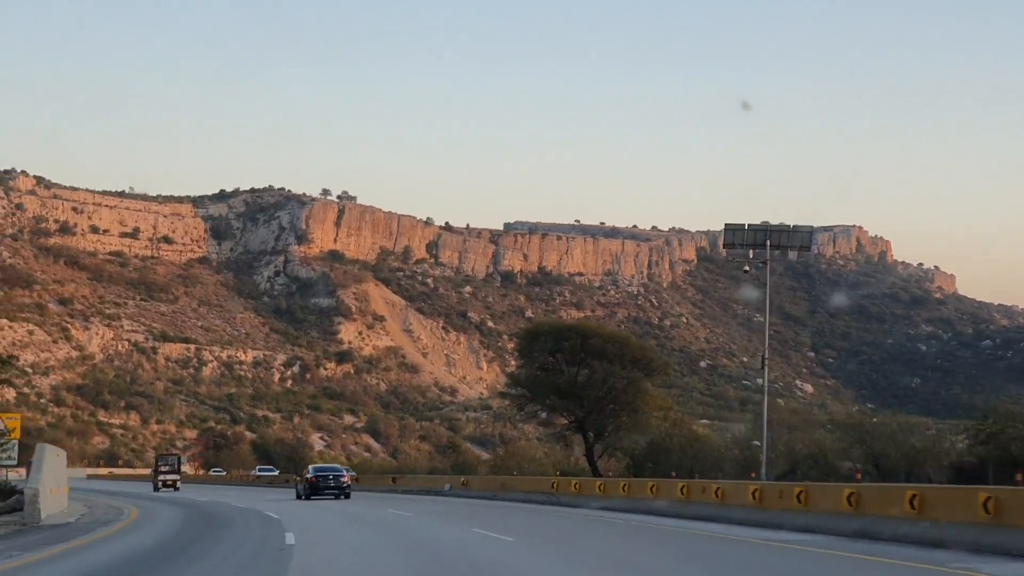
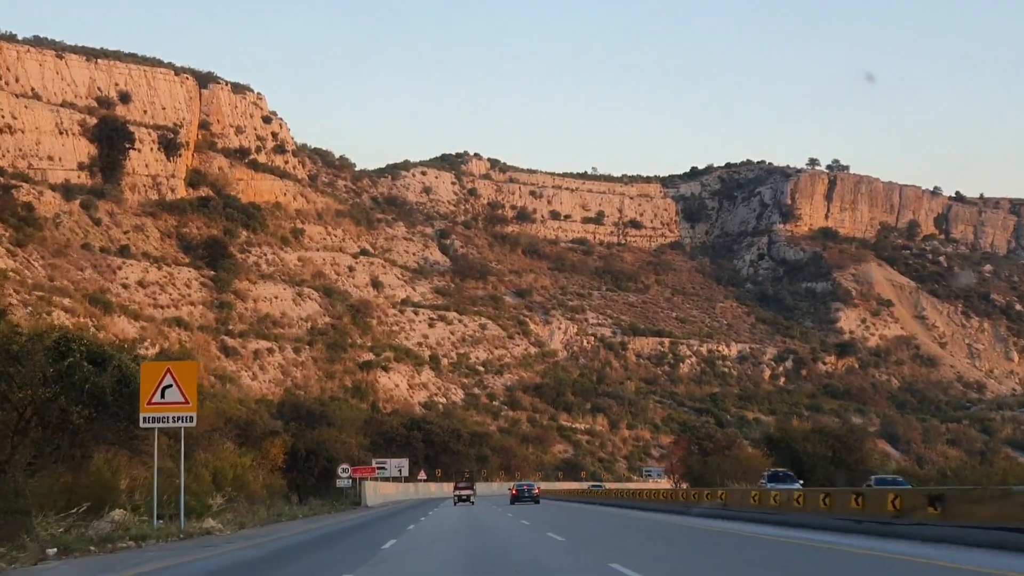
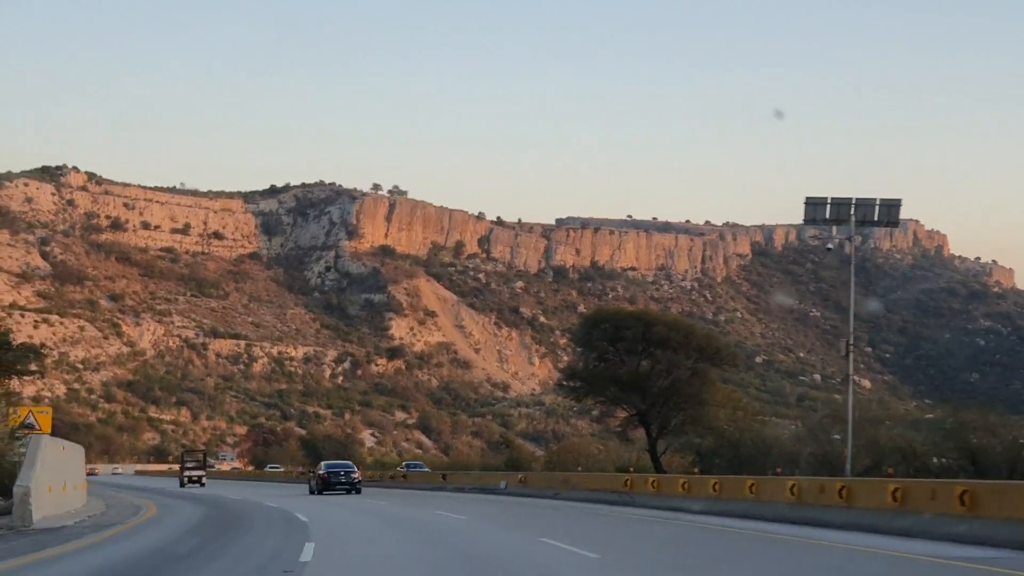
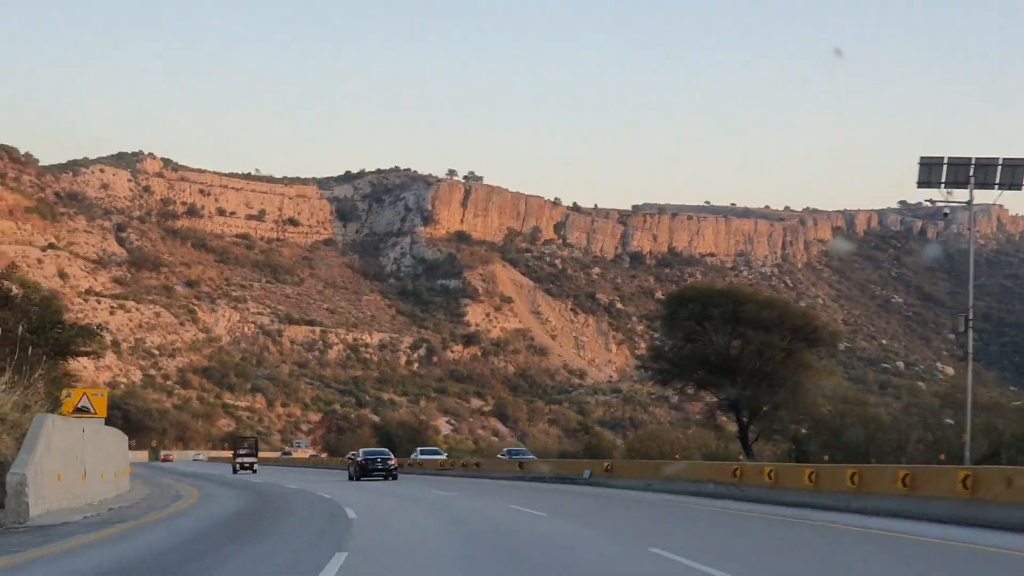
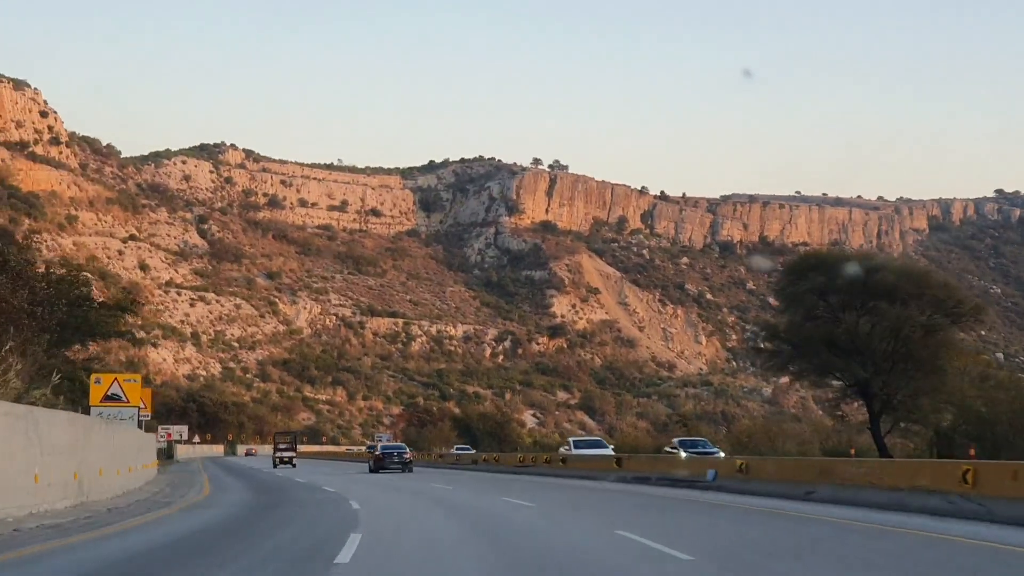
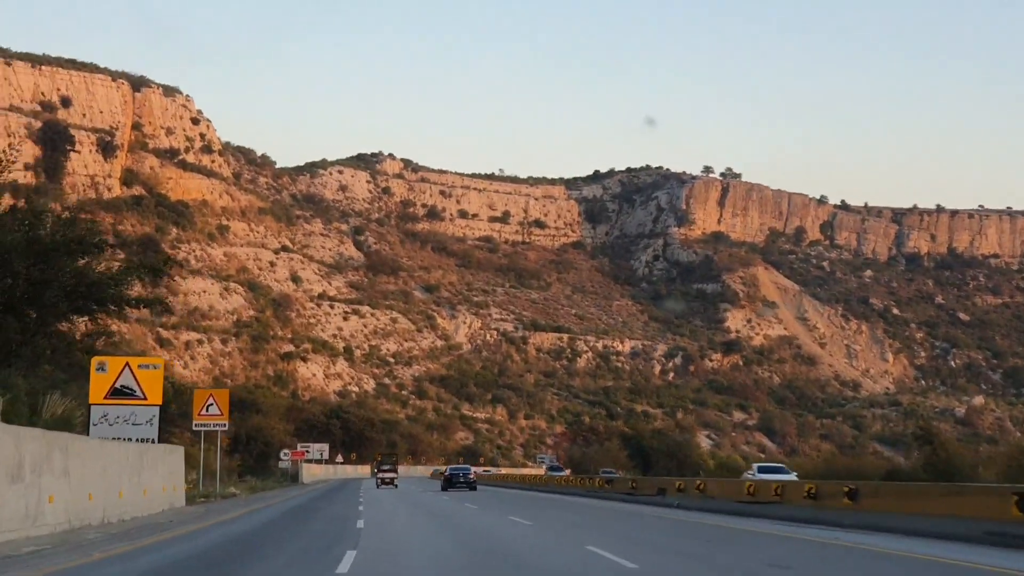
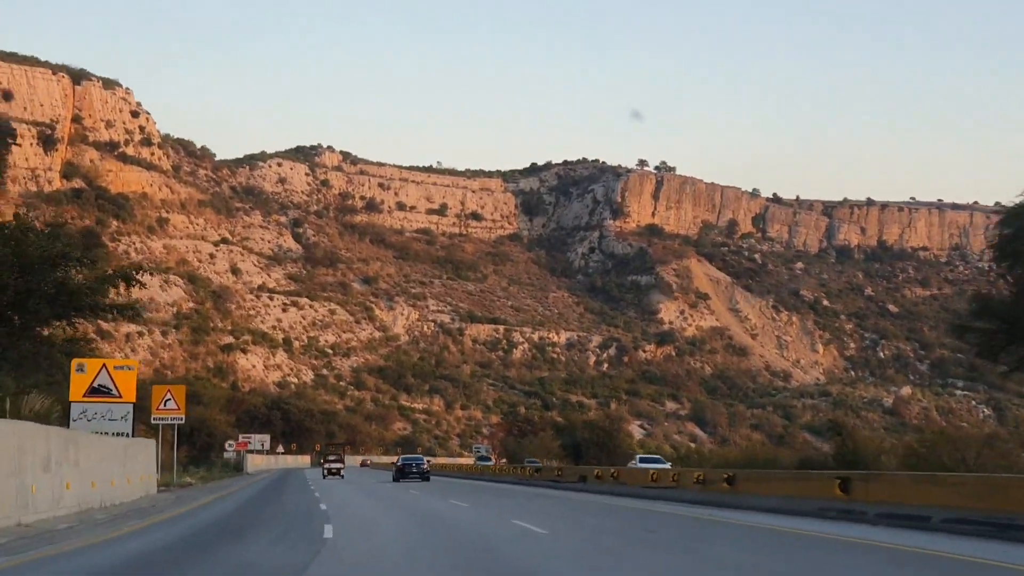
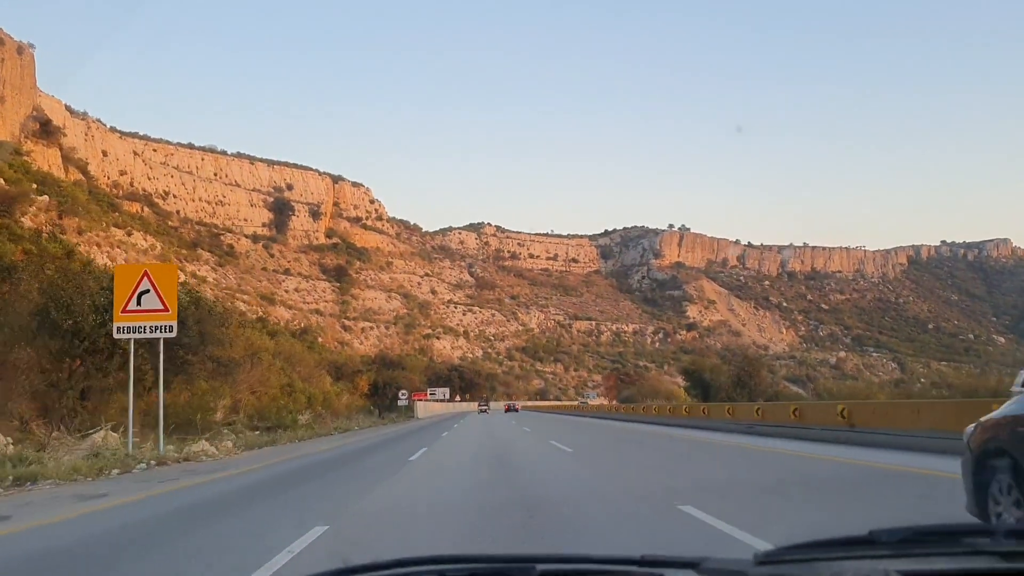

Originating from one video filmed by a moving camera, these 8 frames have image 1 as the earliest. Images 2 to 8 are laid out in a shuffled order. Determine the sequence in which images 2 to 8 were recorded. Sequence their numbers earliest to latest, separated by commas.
3, 4, 5, 7, 6, 2, 8
